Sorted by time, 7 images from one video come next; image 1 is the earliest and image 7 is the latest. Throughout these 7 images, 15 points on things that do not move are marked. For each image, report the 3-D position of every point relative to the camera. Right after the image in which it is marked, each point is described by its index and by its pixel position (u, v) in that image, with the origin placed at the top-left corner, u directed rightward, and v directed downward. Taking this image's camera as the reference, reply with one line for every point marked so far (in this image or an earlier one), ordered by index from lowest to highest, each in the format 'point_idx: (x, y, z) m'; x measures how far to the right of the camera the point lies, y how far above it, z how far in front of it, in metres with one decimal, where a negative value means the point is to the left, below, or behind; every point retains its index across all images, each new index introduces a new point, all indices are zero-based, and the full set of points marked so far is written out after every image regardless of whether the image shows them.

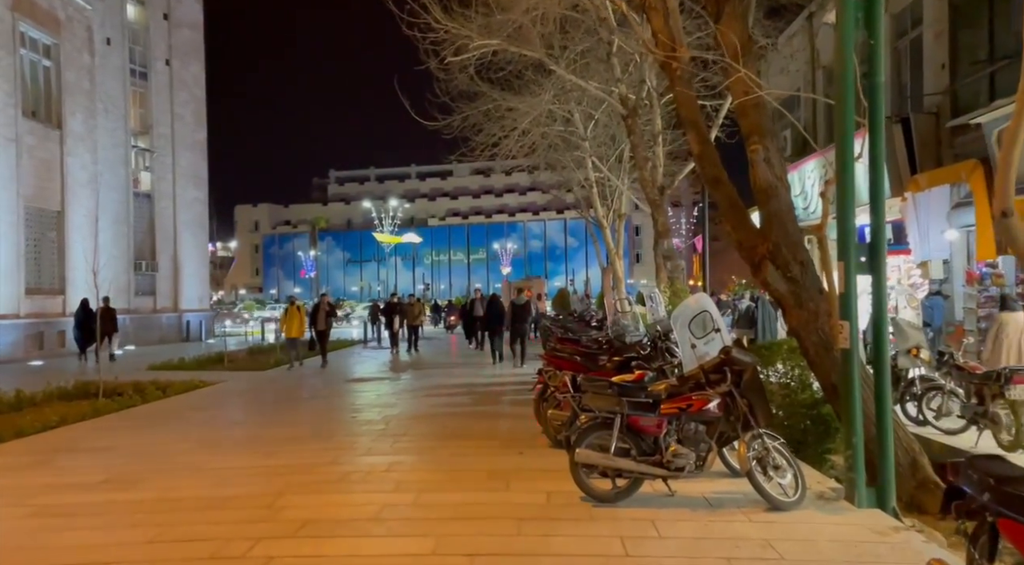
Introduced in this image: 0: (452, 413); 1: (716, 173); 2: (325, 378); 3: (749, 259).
0: (-0.9, -1.9, +11.4) m
1: (+2.2, +1.2, +8.7) m
2: (-4.0, -2.1, +17.1) m
3: (+2.5, +0.2, +8.3) m
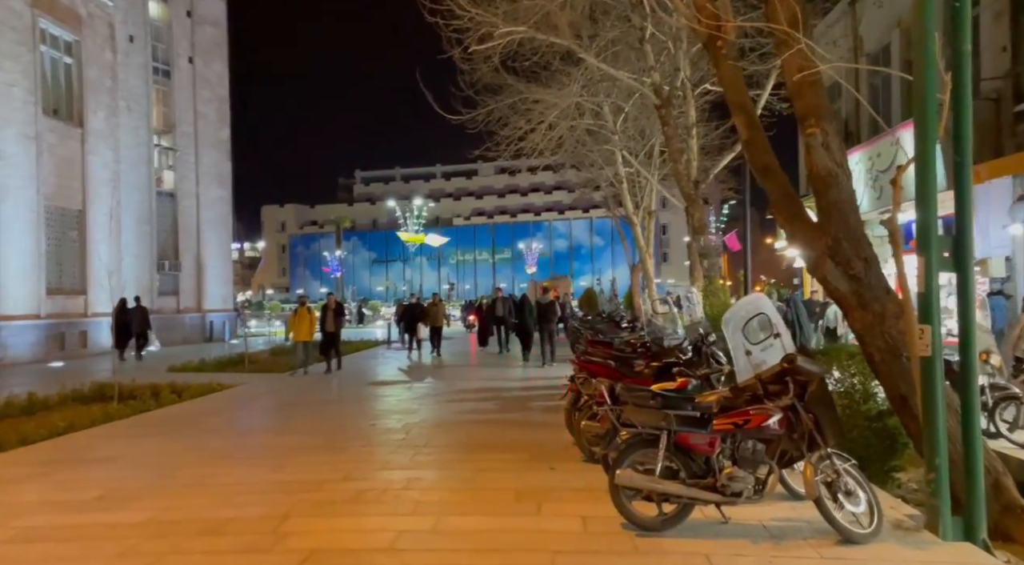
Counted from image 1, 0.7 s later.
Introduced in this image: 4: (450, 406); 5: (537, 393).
0: (-0.5, -1.9, +10.7) m
1: (+2.5, +1.2, +7.9) m
2: (-3.4, -2.1, +16.5) m
3: (+2.7, +0.3, +7.4) m
4: (-1.0, -1.9, +12.1) m
5: (+0.4, -1.9, +13.7) m
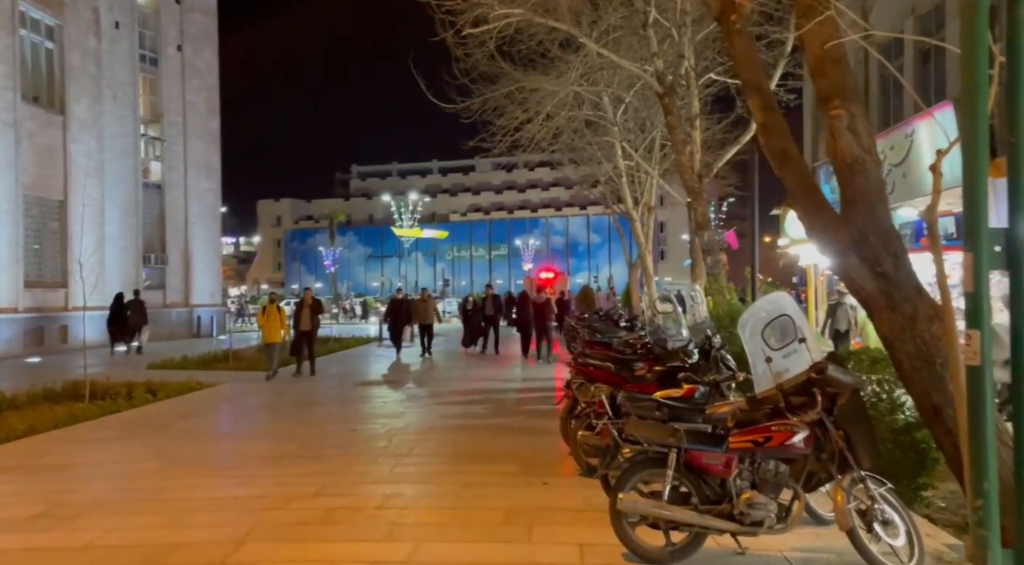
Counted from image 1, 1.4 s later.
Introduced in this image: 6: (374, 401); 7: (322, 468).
0: (-0.6, -1.8, +10.0) m
1: (+2.5, +1.2, +7.2) m
2: (-3.5, -2.0, +15.8) m
3: (+2.7, +0.3, +6.7) m
4: (-1.1, -1.9, +11.4) m
5: (+0.3, -1.9, +13.0) m
6: (-2.2, -1.9, +12.7) m
7: (-1.8, -1.8, +7.7) m
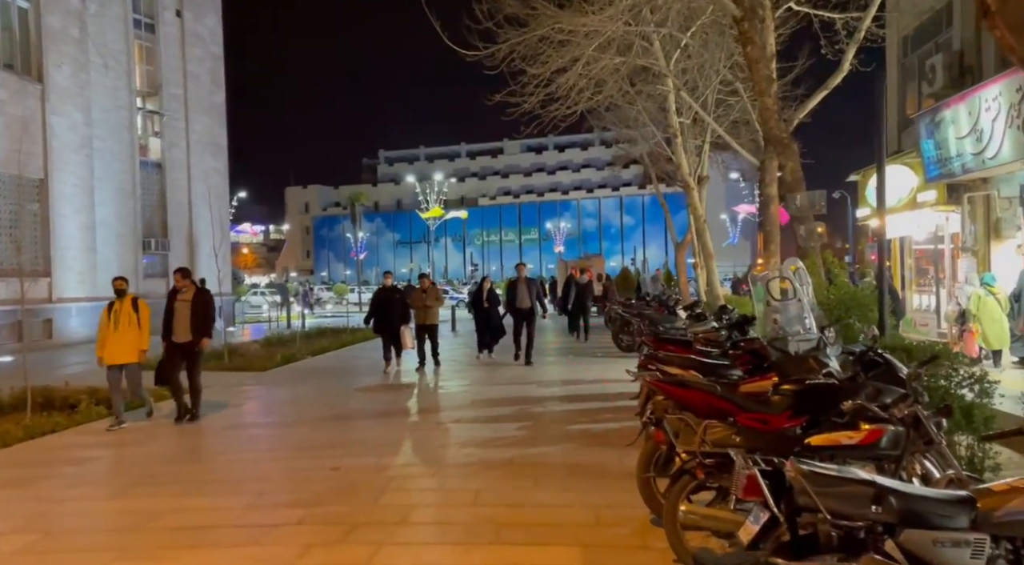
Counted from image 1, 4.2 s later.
0: (-0.2, -1.6, +7.1) m
1: (+2.7, +1.4, +4.1) m
2: (-2.9, -1.7, +13.0) m
3: (+2.9, +0.5, +3.6) m
4: (-0.6, -1.6, +8.5) m
5: (+0.8, -1.6, +10.0) m
6: (-1.7, -1.7, +9.9) m
7: (-1.5, -1.7, +4.8) m
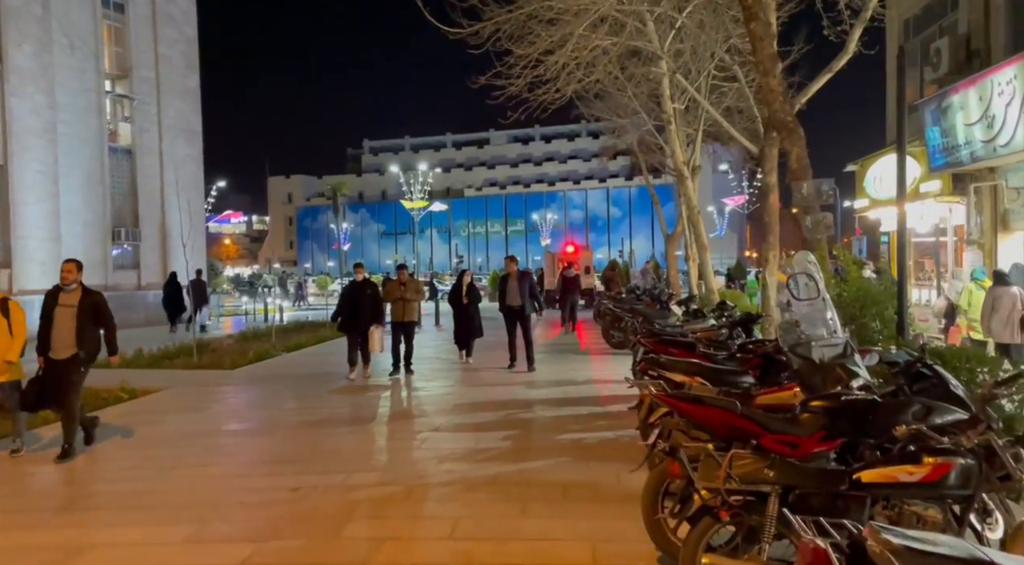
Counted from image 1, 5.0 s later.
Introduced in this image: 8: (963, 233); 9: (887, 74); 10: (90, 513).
0: (-0.3, -1.6, +6.2) m
1: (+2.7, +1.4, +3.3) m
2: (-3.1, -1.6, +12.1) m
3: (+2.9, +0.4, +2.8) m
4: (-0.8, -1.6, +7.7) m
5: (+0.6, -1.5, +9.2) m
6: (-1.9, -1.6, +9.0) m
7: (-1.6, -1.6, +4.0) m
8: (+9.5, +1.0, +16.7) m
9: (+9.4, +5.2, +19.9) m
10: (-3.2, -1.7, +5.9) m
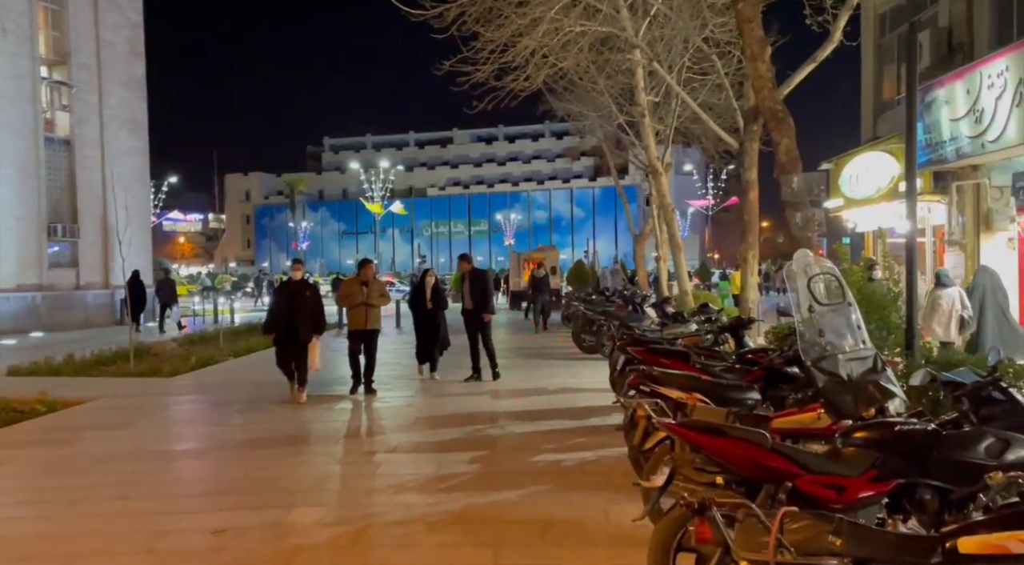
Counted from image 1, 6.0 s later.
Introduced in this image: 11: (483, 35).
0: (-0.5, -1.6, +5.2) m
1: (+2.6, +1.4, +2.5) m
2: (-3.6, -1.6, +11.0) m
3: (+2.8, +0.4, +2.0) m
4: (-1.0, -1.6, +6.6) m
5: (+0.3, -1.5, +8.2) m
6: (-2.2, -1.6, +7.9) m
7: (-1.7, -1.6, +2.9) m
8: (+8.8, +1.0, +16.2) m
9: (+8.5, +5.2, +19.3) m
10: (-3.3, -1.7, +4.8) m
11: (-0.5, +4.2, +13.4) m
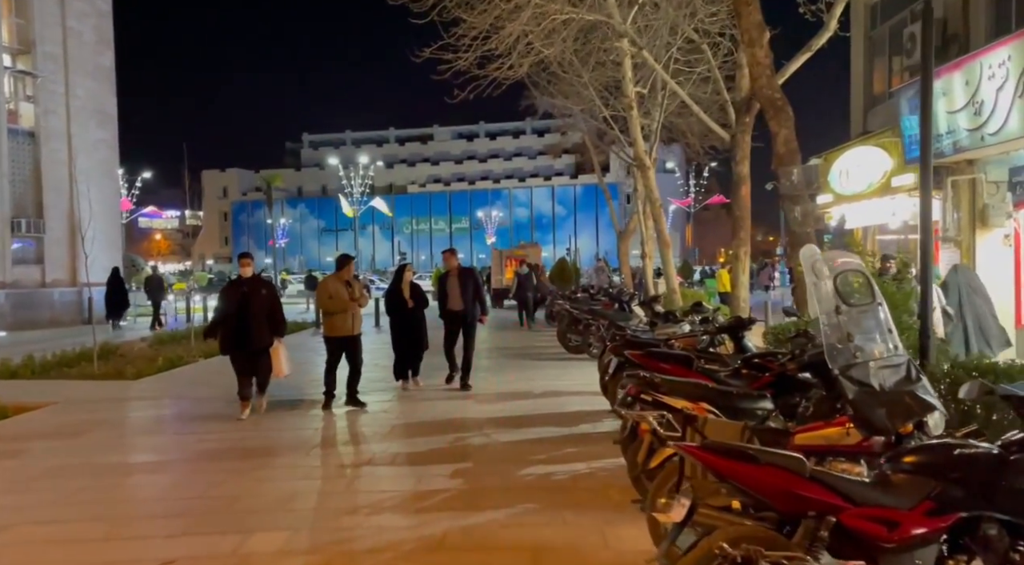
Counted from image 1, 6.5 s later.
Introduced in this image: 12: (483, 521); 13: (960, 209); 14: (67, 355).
0: (-0.6, -1.6, +4.6) m
1: (+2.6, +1.4, +1.9) m
2: (-3.8, -1.6, +10.3) m
3: (+2.8, +0.4, +1.5) m
4: (-1.1, -1.6, +6.0) m
5: (+0.1, -1.5, +7.7) m
6: (-2.3, -1.6, +7.3) m
7: (-1.7, -1.6, +2.3) m
8: (+8.4, +1.0, +15.8) m
9: (+8.1, +5.2, +18.9) m
10: (-3.4, -1.7, +4.1) m
11: (-0.8, +4.2, +12.8) m
12: (-0.2, -1.6, +5.2) m
13: (+8.4, +1.4, +14.8) m
14: (-8.9, -1.5, +16.1) m
